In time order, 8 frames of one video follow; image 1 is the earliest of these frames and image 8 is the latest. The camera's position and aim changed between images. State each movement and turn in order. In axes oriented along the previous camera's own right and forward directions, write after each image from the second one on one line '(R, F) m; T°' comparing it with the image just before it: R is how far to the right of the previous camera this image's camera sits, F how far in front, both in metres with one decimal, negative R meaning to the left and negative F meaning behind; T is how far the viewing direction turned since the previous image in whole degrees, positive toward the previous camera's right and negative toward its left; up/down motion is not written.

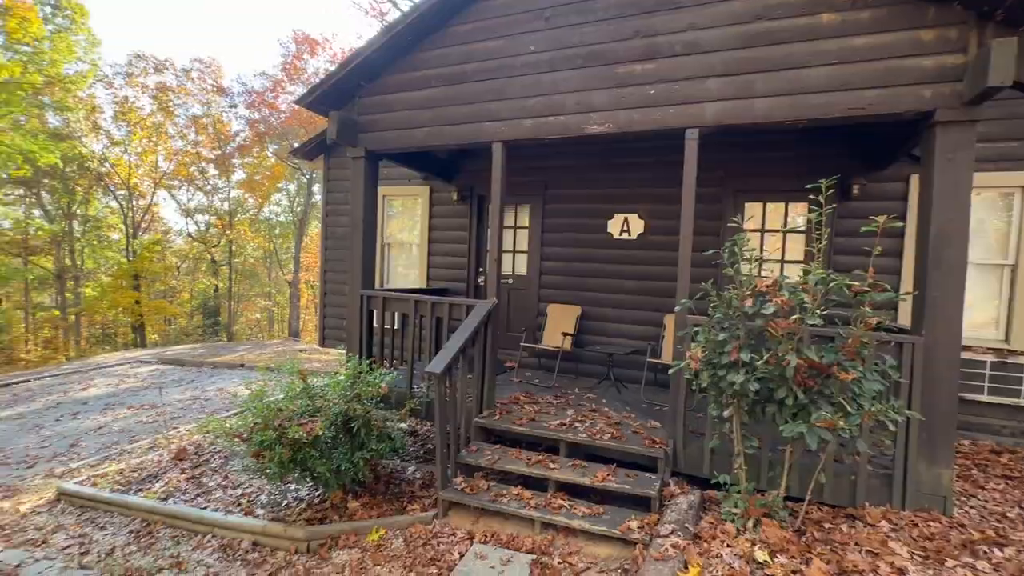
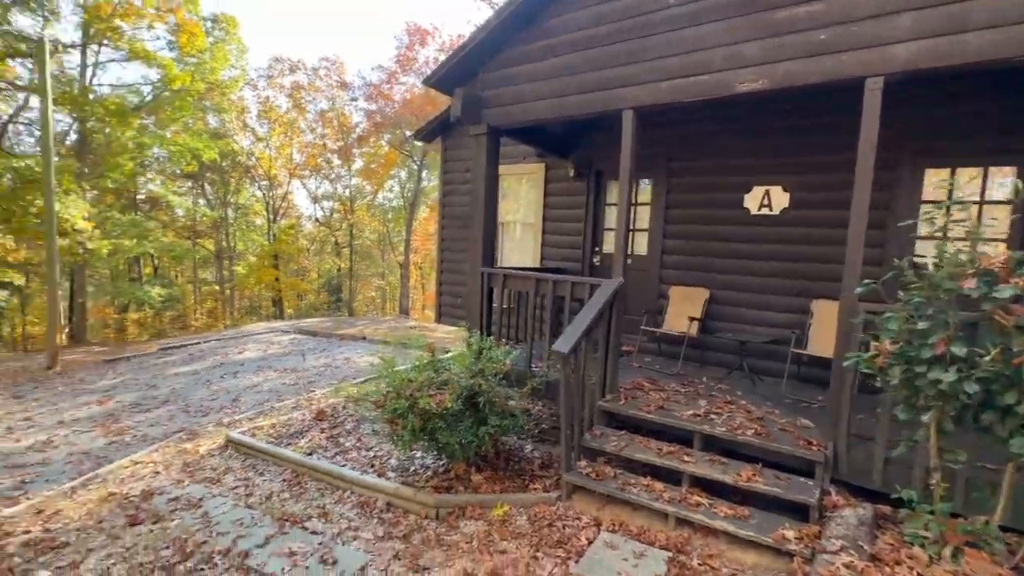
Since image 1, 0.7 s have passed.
(-0.2, +0.1) m; -12°
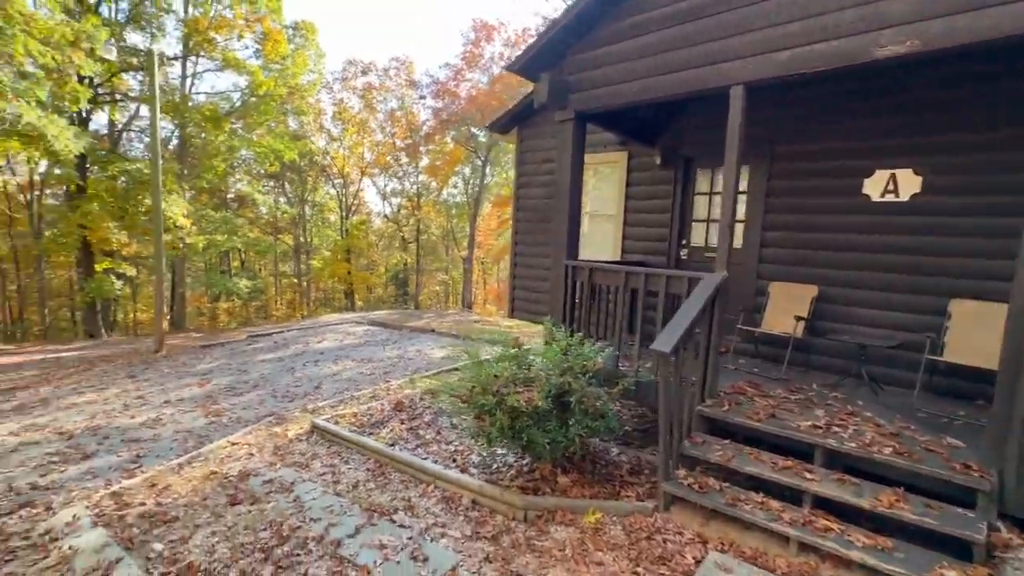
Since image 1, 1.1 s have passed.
(-0.2, +0.2) m; -7°
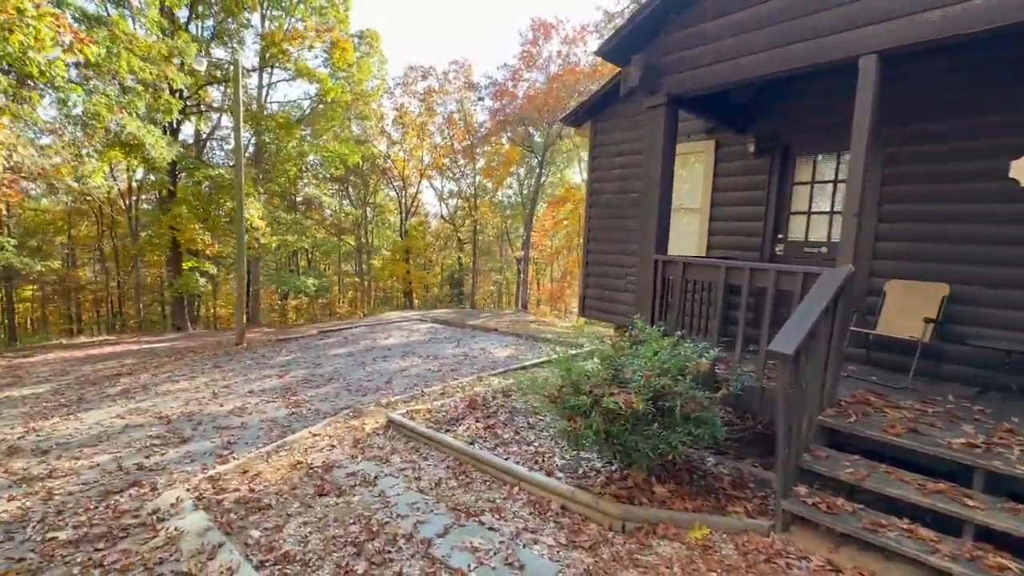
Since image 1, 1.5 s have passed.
(-0.3, +0.1) m; -6°
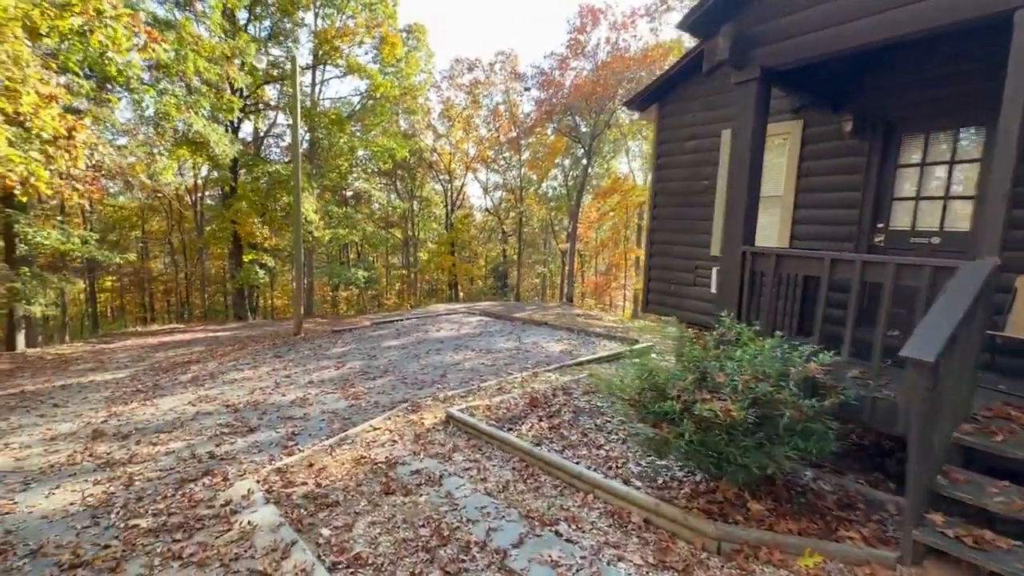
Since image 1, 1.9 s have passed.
(-0.2, +0.2) m; -5°
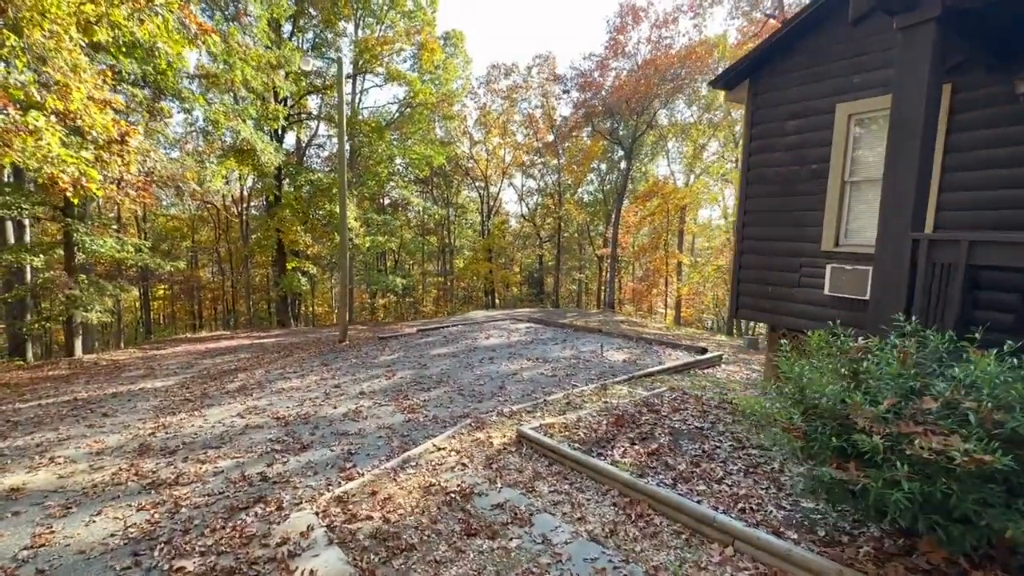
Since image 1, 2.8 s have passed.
(-0.4, +0.6) m; -4°
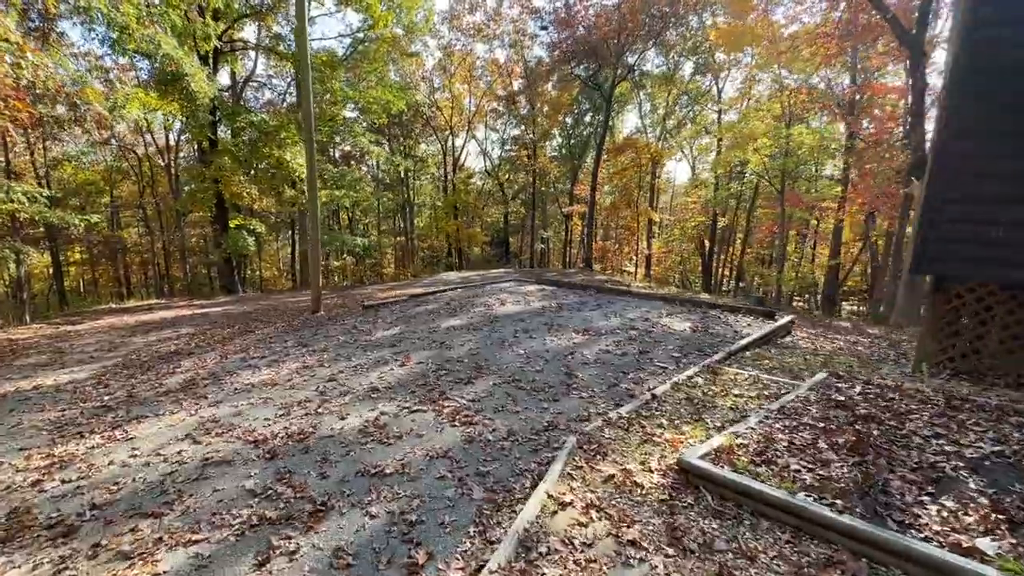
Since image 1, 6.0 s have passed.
(-1.2, +1.9) m; +6°
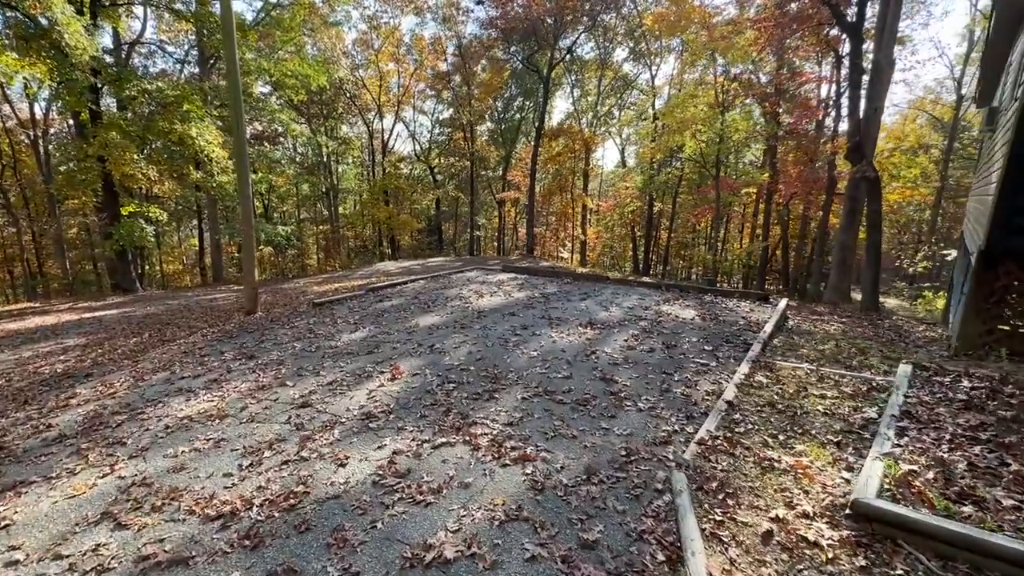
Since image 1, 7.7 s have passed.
(-0.8, +1.0) m; +9°
